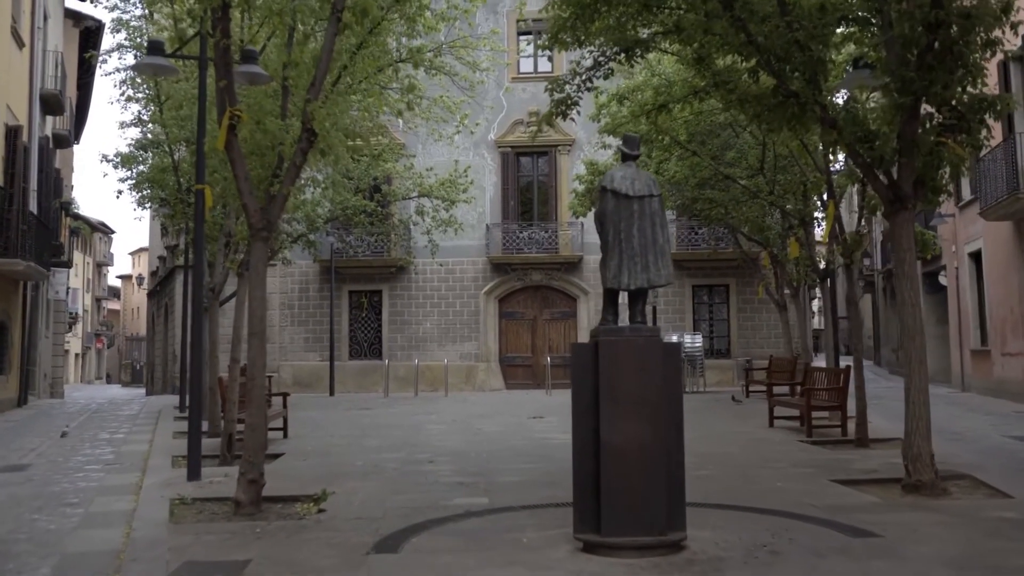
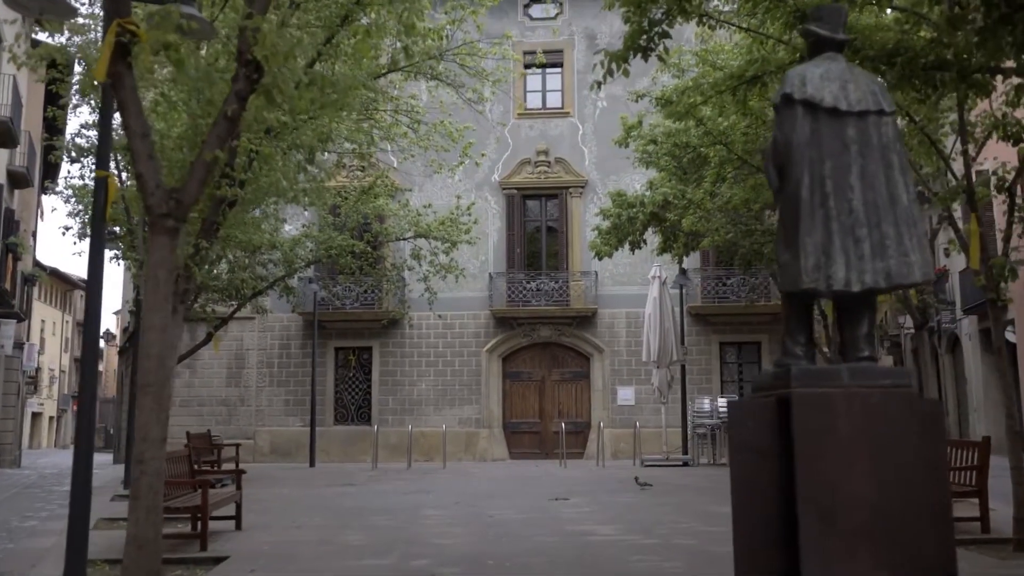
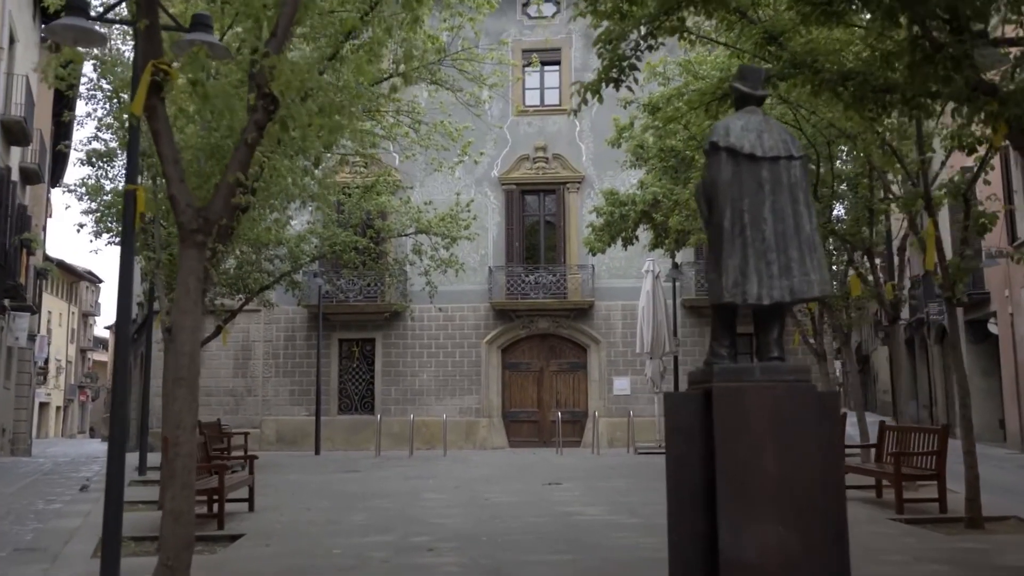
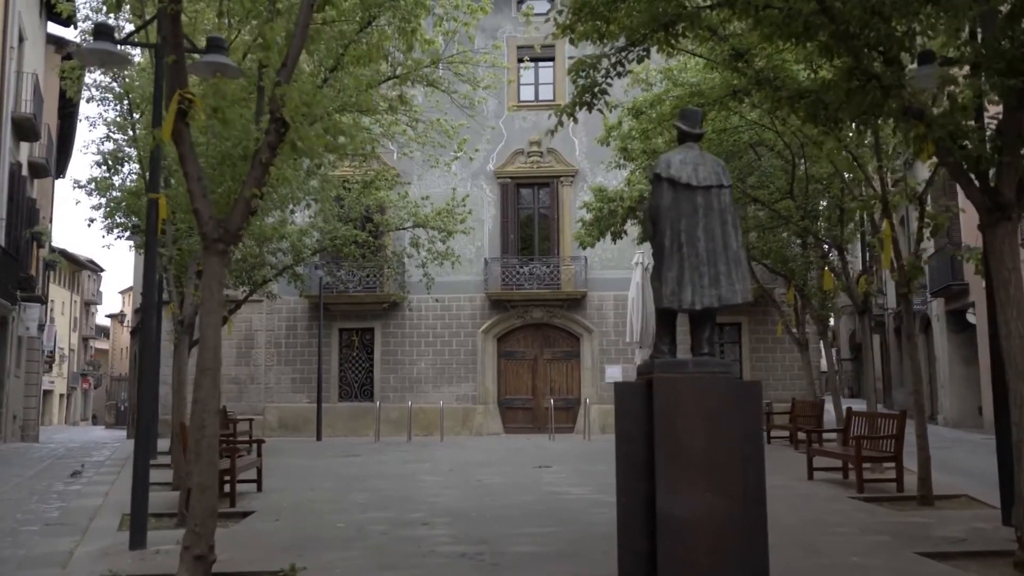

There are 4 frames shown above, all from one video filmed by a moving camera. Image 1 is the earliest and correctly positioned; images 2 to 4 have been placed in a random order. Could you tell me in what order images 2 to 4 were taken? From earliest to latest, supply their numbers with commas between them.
4, 3, 2
